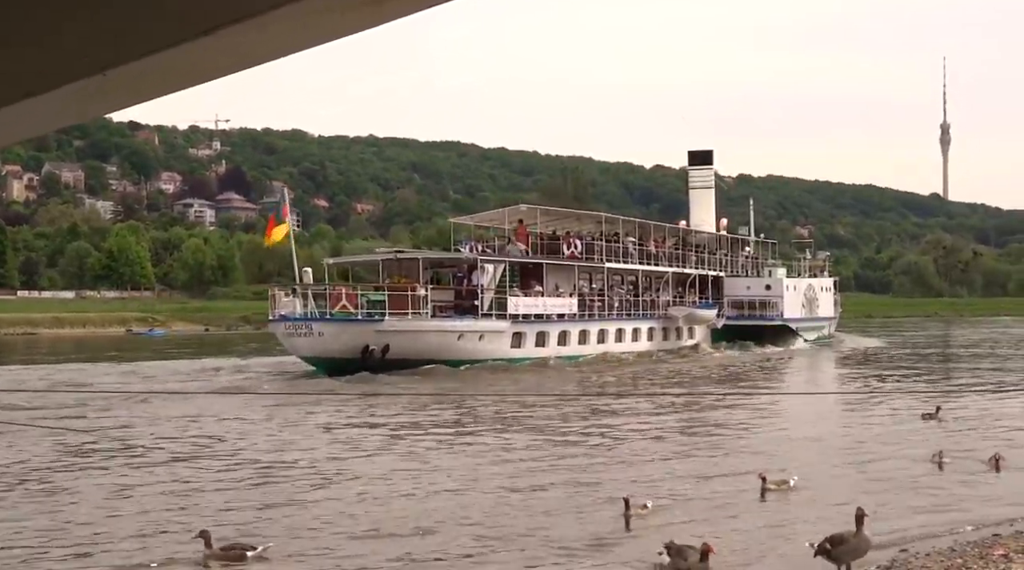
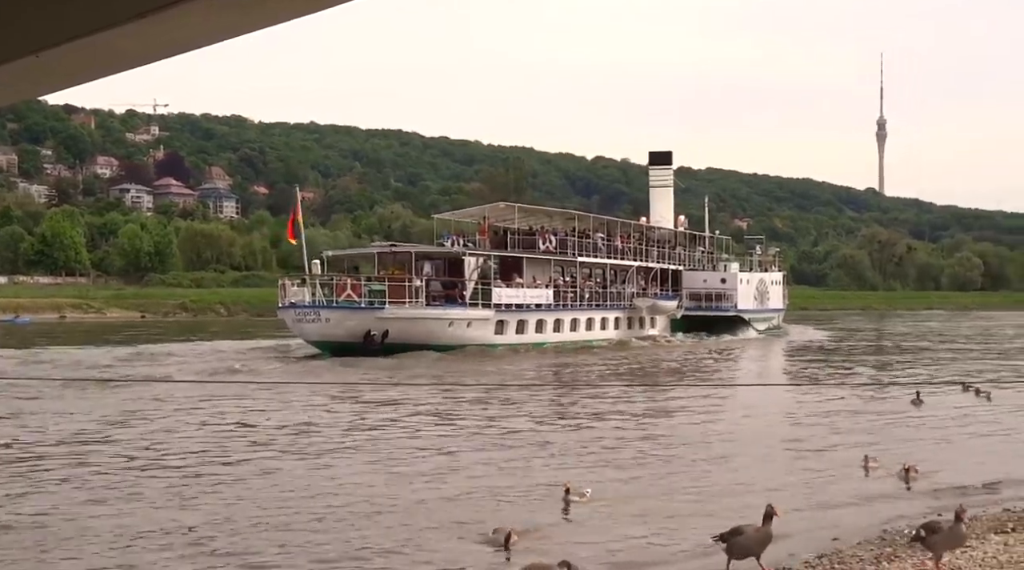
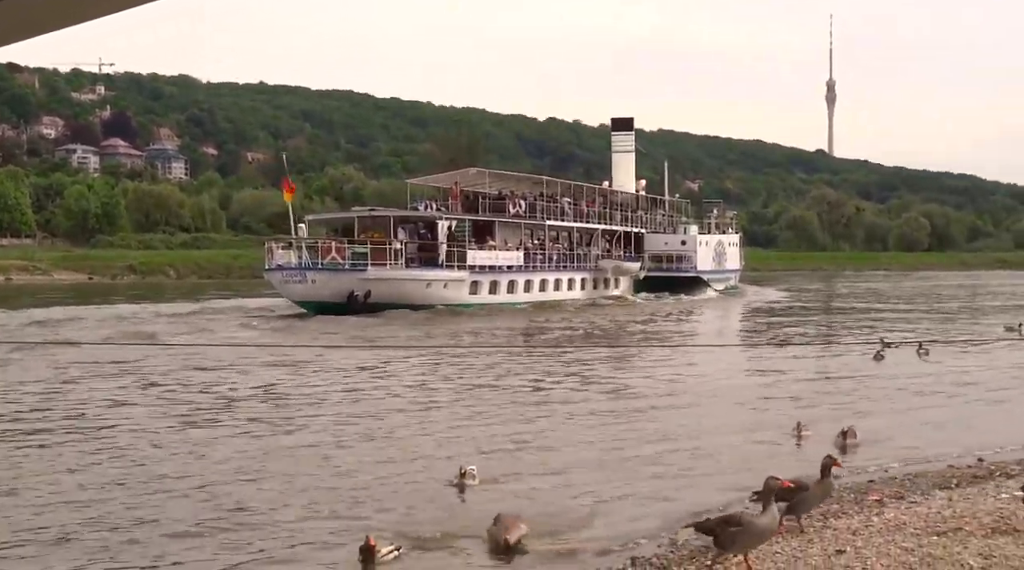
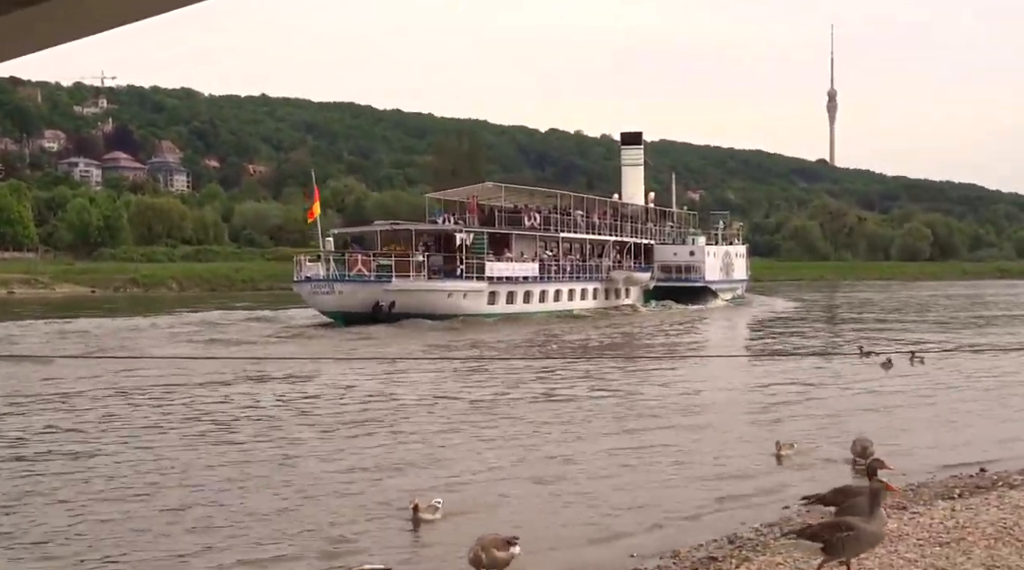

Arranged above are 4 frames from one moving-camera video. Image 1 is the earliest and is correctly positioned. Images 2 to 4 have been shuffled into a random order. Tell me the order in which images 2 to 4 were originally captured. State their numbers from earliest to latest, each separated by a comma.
2, 3, 4
